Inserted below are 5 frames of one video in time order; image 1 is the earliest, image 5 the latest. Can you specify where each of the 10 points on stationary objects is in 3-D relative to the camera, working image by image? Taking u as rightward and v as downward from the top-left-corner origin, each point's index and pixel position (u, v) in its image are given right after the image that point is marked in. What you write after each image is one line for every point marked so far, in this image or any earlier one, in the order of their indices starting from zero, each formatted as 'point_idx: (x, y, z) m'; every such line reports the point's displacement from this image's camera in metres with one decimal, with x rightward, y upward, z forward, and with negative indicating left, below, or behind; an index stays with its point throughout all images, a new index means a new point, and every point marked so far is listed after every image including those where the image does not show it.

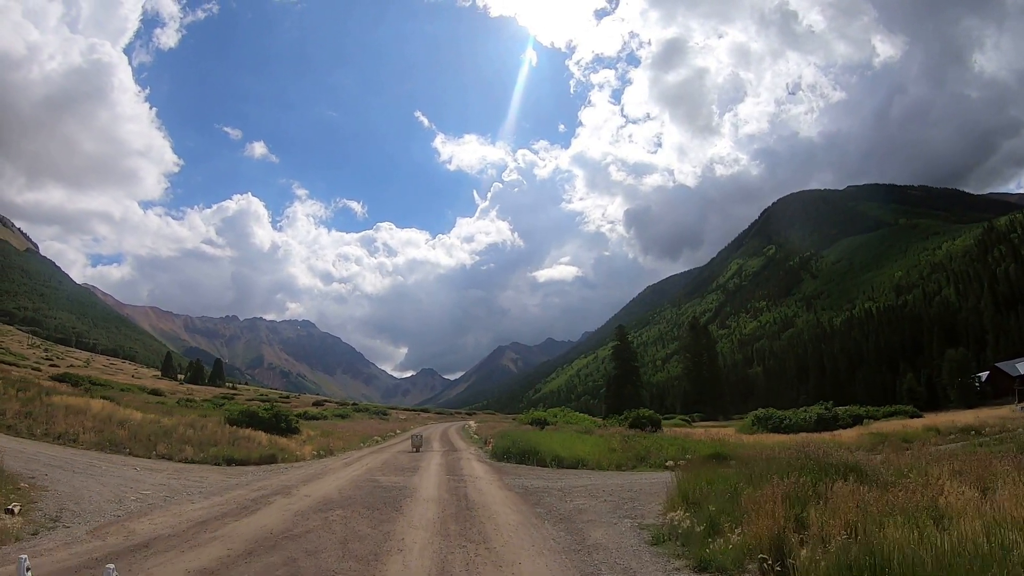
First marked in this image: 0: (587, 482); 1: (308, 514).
0: (+2.8, -6.9, +19.0) m
1: (-5.0, -5.5, +13.2) m
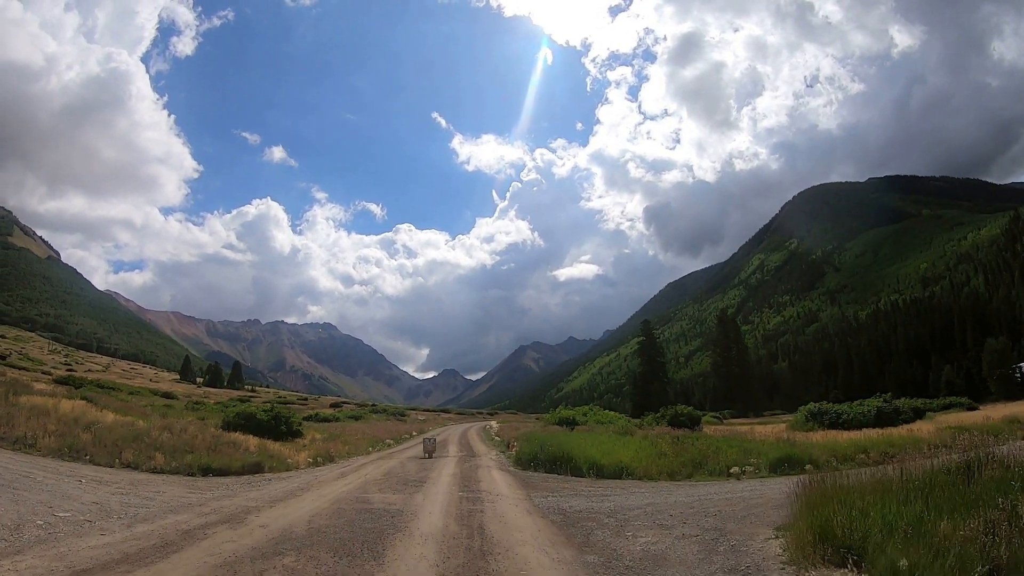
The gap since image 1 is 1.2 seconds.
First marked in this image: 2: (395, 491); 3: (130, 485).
0: (+3.7, -5.7, +14.3) m
1: (-4.4, -4.5, +8.8) m
2: (-3.6, -6.3, +16.5) m
3: (-13.5, -7.0, +19.0) m
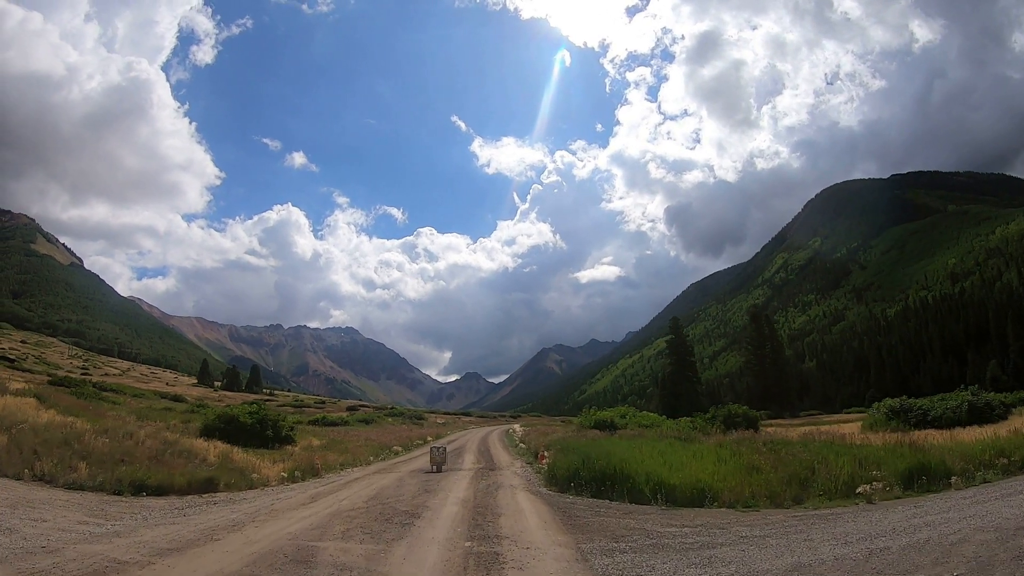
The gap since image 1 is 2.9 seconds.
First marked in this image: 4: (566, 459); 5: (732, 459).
0: (+4.3, -4.2, +8.2) m
1: (-4.0, -3.1, +2.9) m
2: (-2.8, -4.9, +10.6) m
3: (-12.7, -5.8, +13.5) m
4: (+1.9, -5.8, +18.1) m
5: (+7.2, -5.6, +17.4) m
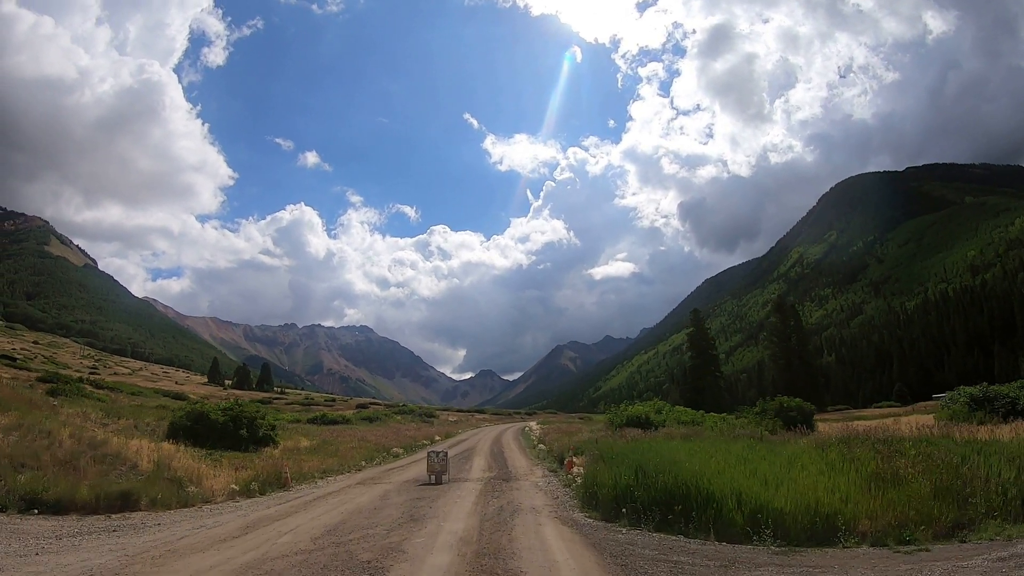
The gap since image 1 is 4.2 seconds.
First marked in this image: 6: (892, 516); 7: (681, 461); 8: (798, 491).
0: (+4.6, -2.8, +3.1) m
1: (-3.9, -1.9, -2.0) m
2: (-2.5, -3.6, +5.7) m
3: (-12.3, -4.6, +8.8) m
4: (+2.4, -4.4, +13.0) m
5: (+7.7, -4.2, +12.2) m
6: (+7.0, -4.2, +9.7) m
7: (+3.8, -4.1, +12.5) m
8: (+5.4, -4.0, +10.2) m
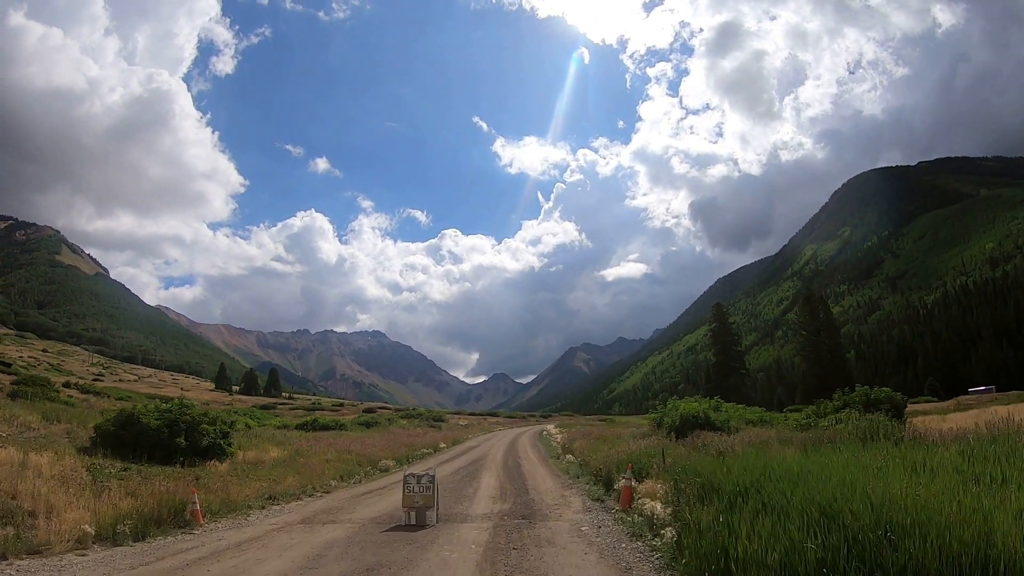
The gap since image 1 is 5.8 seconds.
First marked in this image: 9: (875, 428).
0: (+4.7, -1.1, -3.4) m
1: (-3.9, -0.3, -8.3) m
2: (-2.3, -2.1, -0.6) m
3: (-12.0, -3.3, +2.7) m
4: (+2.8, -2.8, +6.6) m
5: (+8.0, -2.4, +5.6) m
6: (+7.3, -2.4, +3.2) m
7: (+4.2, -2.5, +6.0) m
8: (+5.7, -2.3, +3.6) m
9: (+9.2, -3.7, +13.9) m
